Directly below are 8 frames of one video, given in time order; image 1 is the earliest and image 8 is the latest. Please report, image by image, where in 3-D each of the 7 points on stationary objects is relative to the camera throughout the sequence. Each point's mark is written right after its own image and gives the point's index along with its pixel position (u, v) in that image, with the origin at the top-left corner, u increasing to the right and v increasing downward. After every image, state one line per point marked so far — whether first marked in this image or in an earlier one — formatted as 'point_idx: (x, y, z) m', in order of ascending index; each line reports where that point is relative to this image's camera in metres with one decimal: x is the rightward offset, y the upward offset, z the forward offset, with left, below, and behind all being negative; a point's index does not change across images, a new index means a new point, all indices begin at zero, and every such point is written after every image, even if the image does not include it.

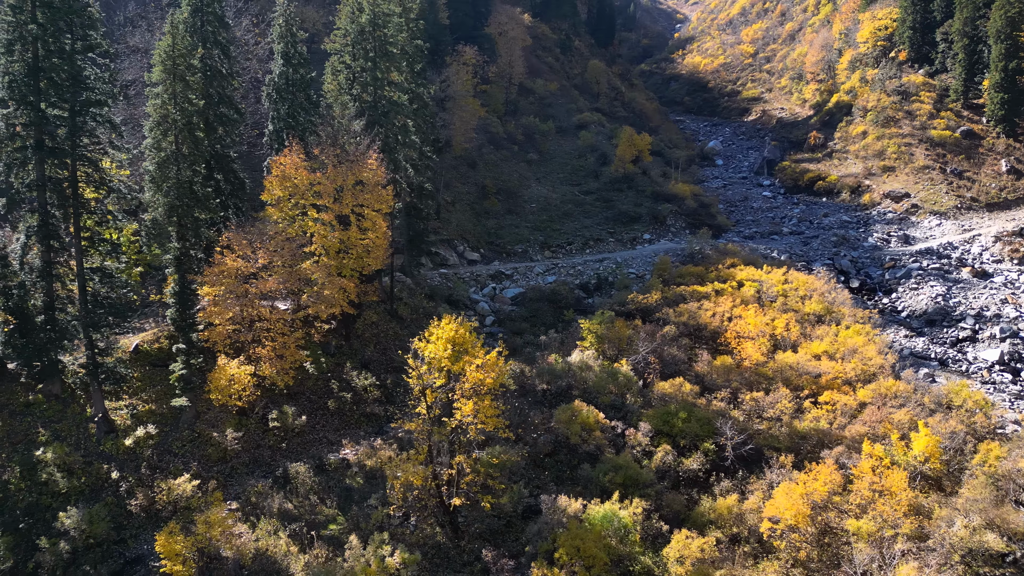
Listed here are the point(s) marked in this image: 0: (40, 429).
0: (-12.5, -3.7, +19.7) m
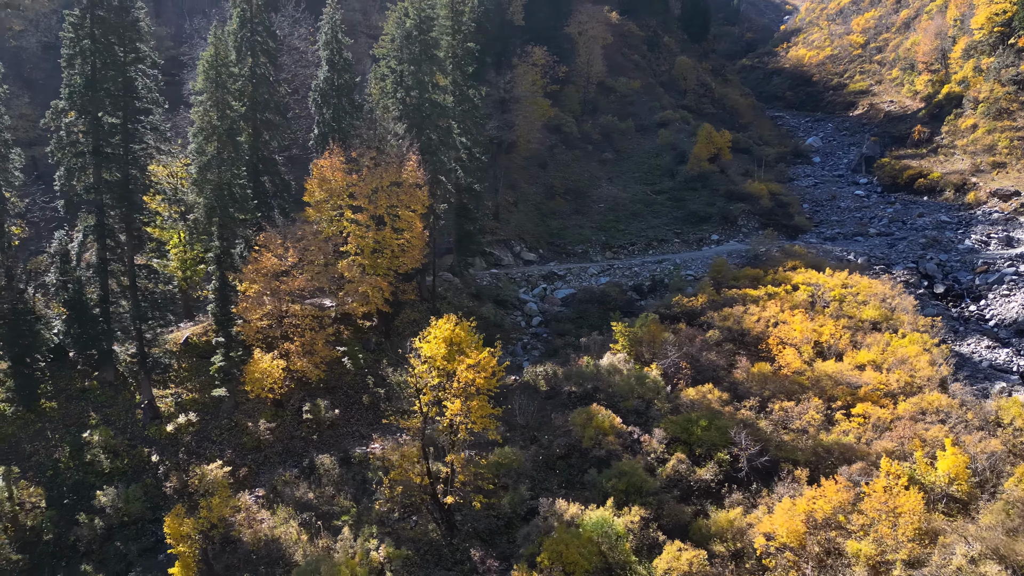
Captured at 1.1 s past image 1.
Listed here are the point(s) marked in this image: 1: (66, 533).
0: (-12.0, -3.6, +21.3) m
1: (-10.8, -5.9, +18.1) m
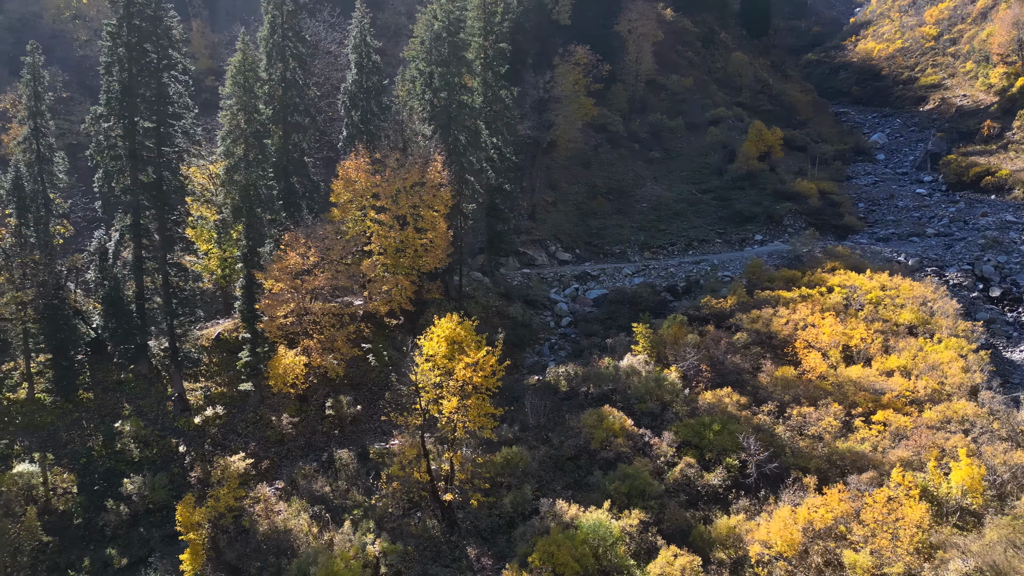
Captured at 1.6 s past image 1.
0: (-11.6, -3.5, +22.3) m
1: (-10.7, -5.9, +19.1) m
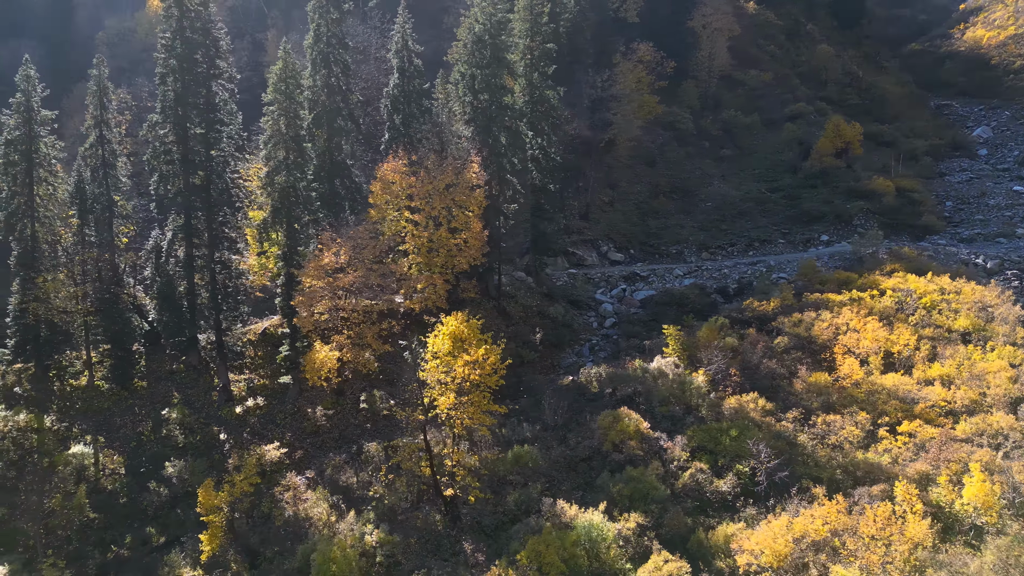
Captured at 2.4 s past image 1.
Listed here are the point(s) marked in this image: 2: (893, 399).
0: (-10.8, -3.4, +23.9) m
1: (-10.3, -5.7, +20.5) m
2: (+9.6, -2.8, +18.9) m
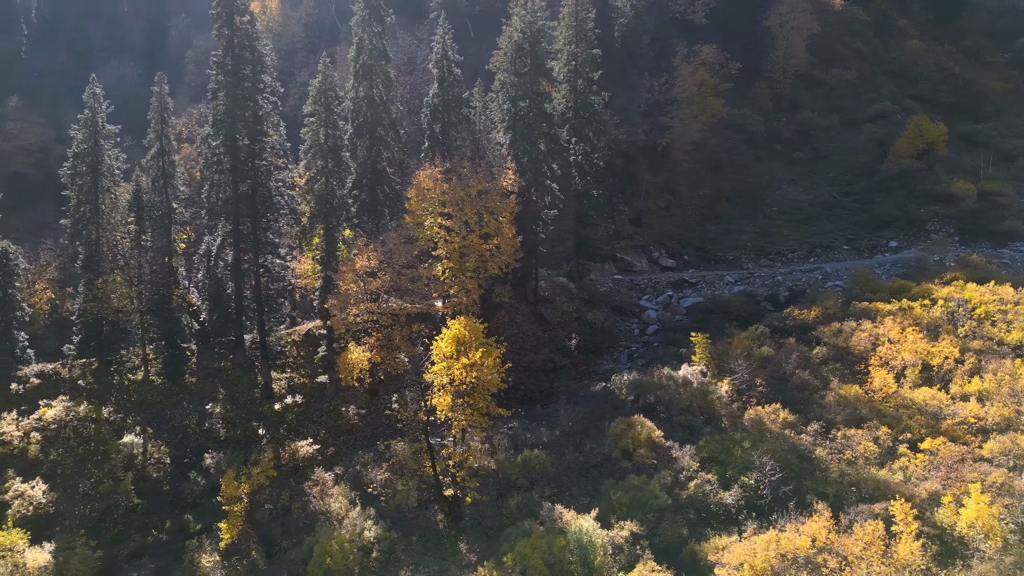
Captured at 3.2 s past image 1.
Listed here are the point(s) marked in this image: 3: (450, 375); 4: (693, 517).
0: (-9.8, -3.4, +25.3) m
1: (-9.8, -5.8, +21.9) m
2: (+9.8, -3.0, +17.9) m
3: (-1.4, -1.9, +16.5) m
4: (+3.9, -5.0, +16.3) m
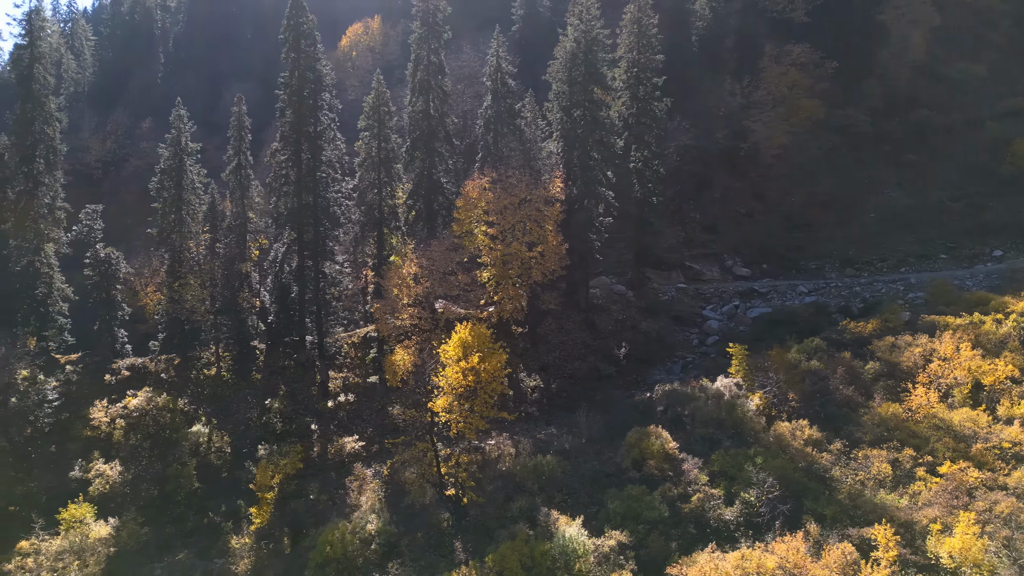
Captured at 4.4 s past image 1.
0: (-8.3, -3.6, +27.2) m
1: (-8.8, -5.9, +23.8) m
2: (+9.8, -3.3, +16.5) m
3: (-1.4, -2.1, +17.0) m
4: (+3.7, -5.2, +15.9) m
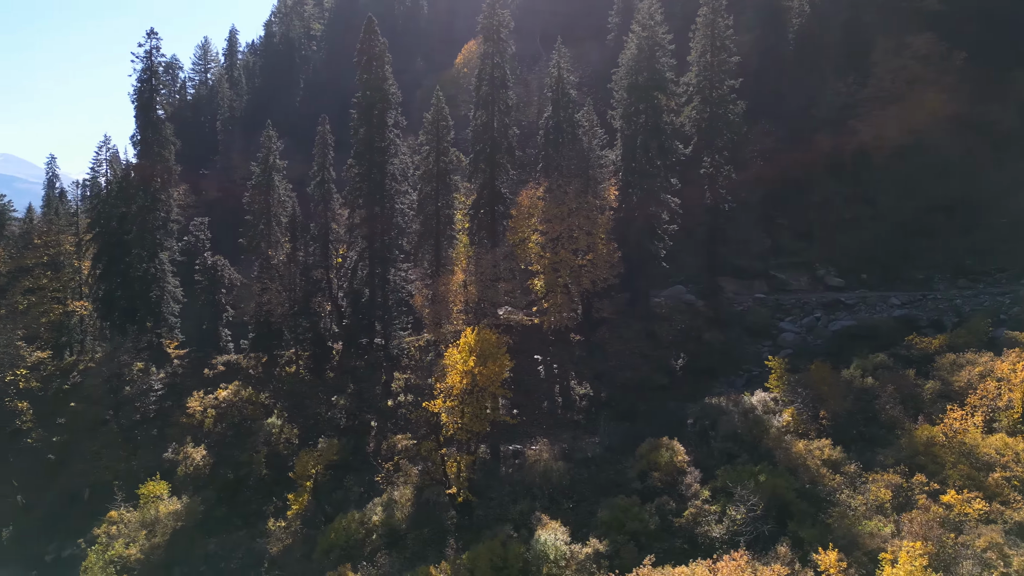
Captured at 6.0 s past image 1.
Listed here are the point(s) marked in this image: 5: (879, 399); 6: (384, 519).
0: (-6.1, -3.8, +29.1) m
1: (-7.4, -6.1, +25.8) m
2: (+9.3, -3.5, +14.9) m
3: (-1.5, -2.2, +17.7) m
4: (+3.2, -5.3, +15.5) m
5: (+9.7, -2.9, +19.6) m
6: (-3.1, -5.7, +18.5) m
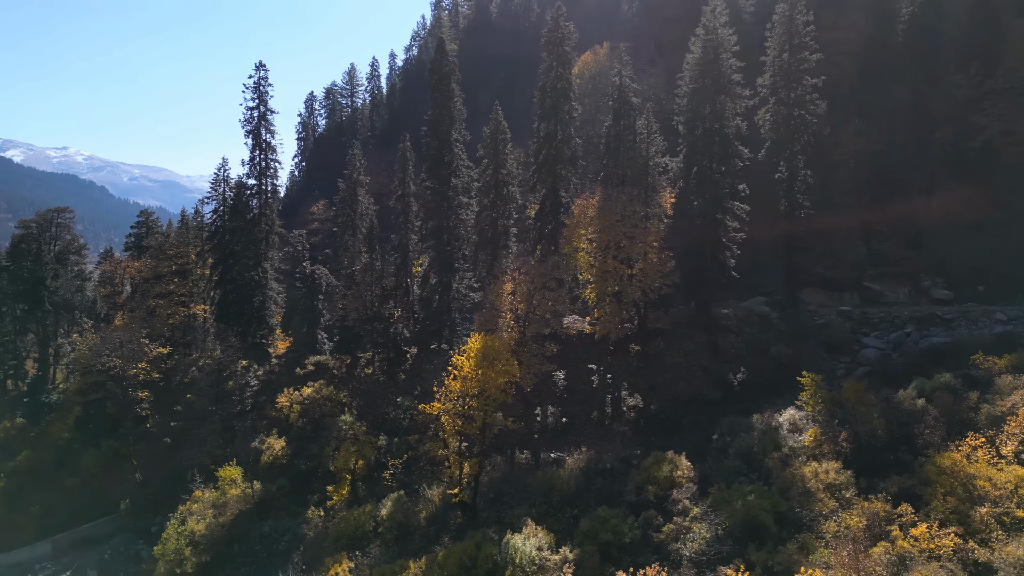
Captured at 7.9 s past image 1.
0: (-3.6, -4.1, +30.5) m
1: (-5.6, -6.3, +27.6) m
2: (+8.4, -3.8, +13.3) m
3: (-1.6, -2.4, +18.5) m
4: (+2.5, -5.5, +15.2) m
5: (+9.7, -3.2, +17.8) m
6: (-3.0, -5.9, +19.5) m
